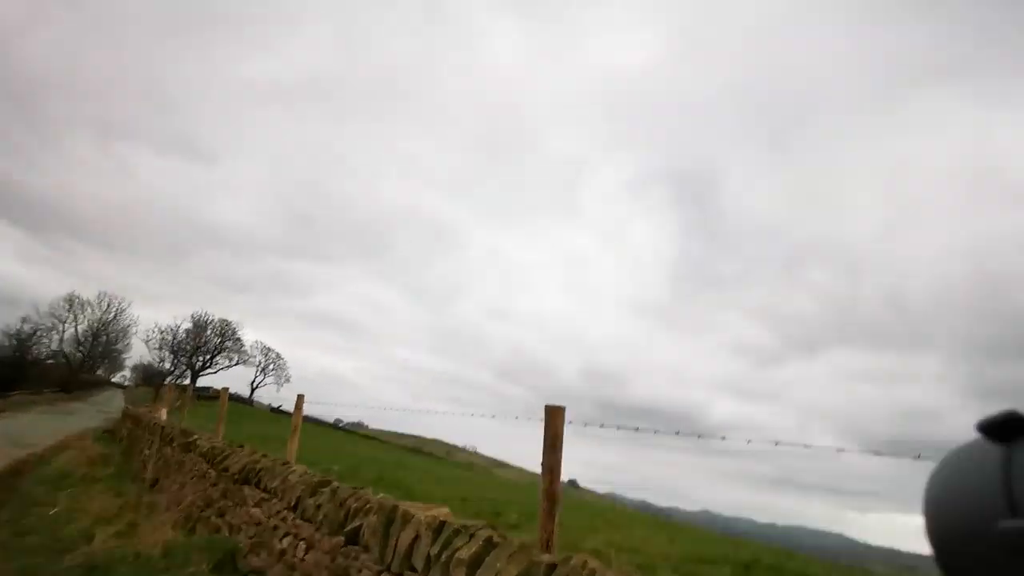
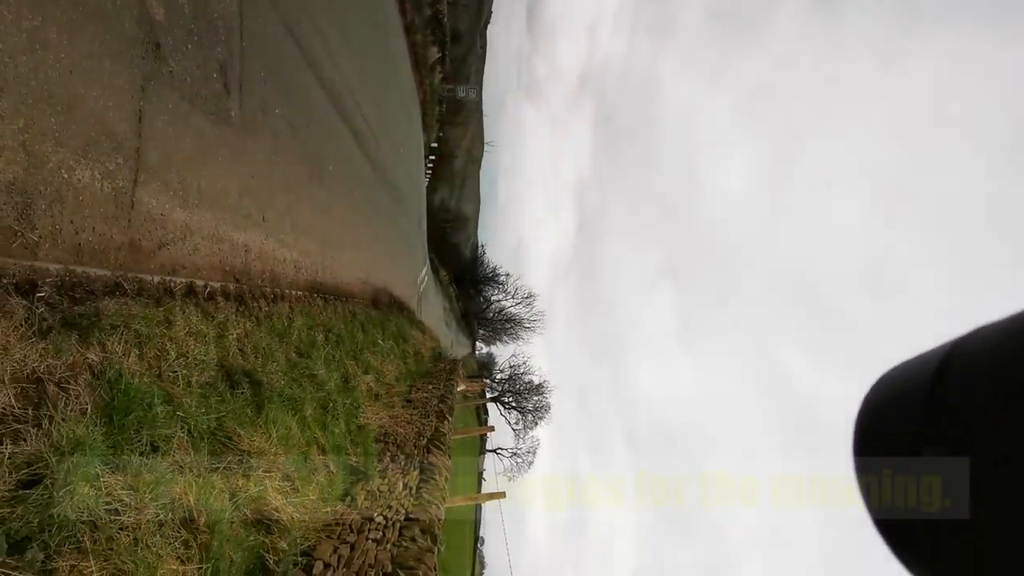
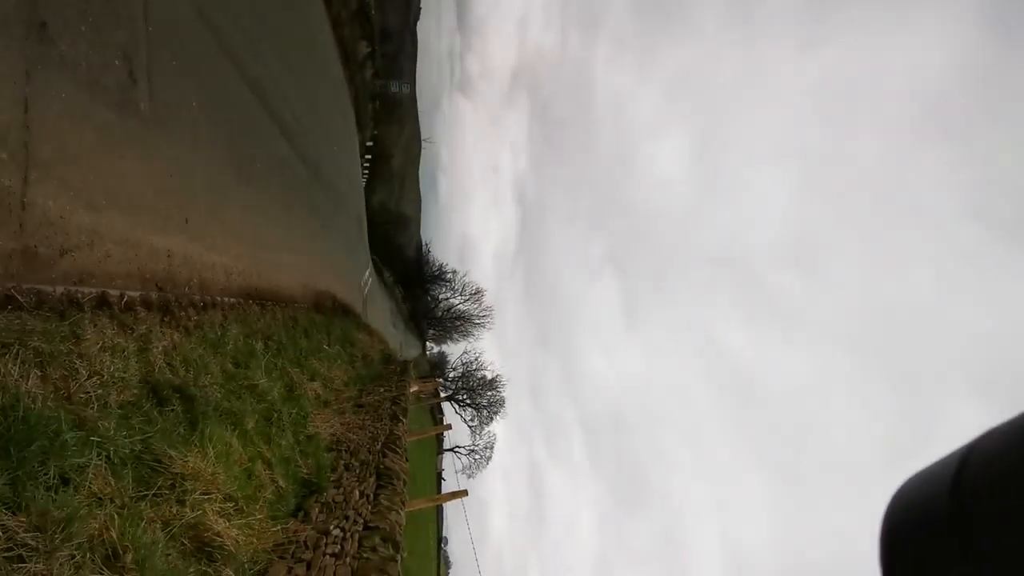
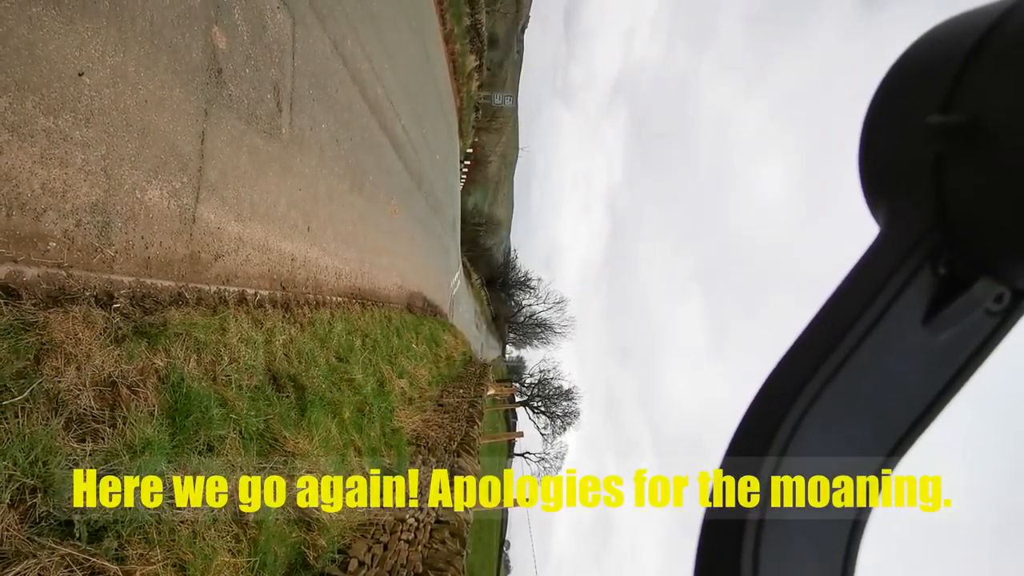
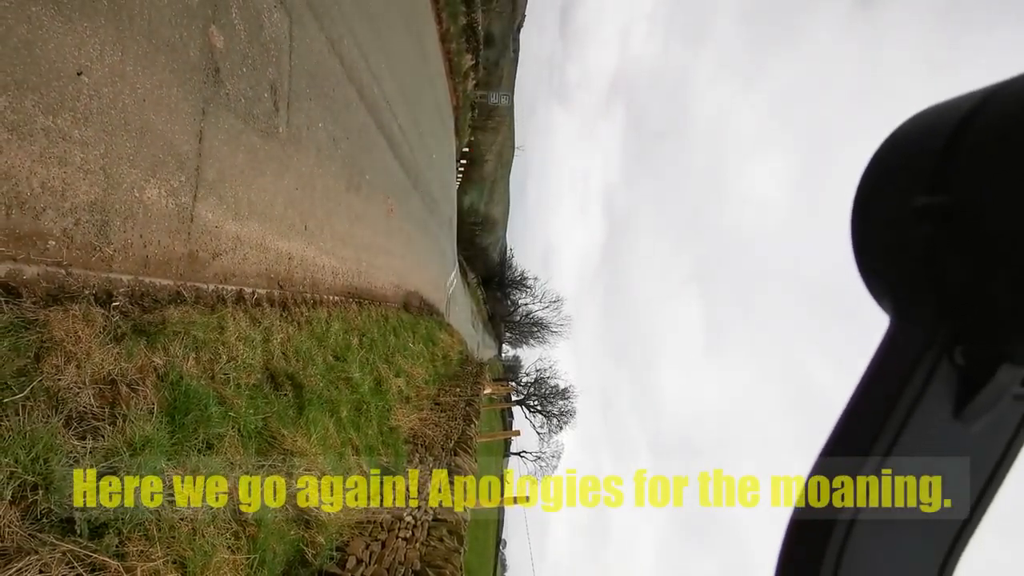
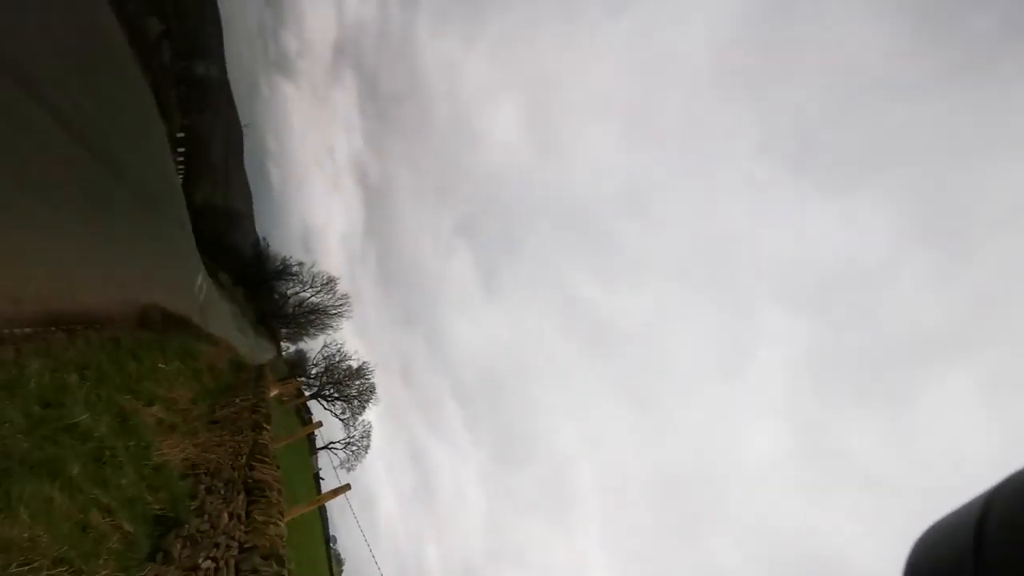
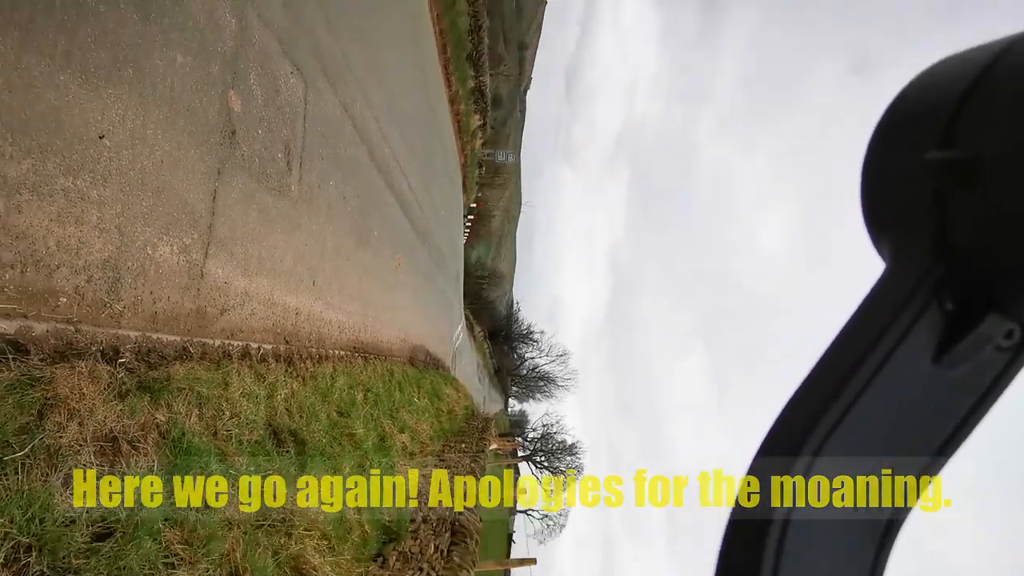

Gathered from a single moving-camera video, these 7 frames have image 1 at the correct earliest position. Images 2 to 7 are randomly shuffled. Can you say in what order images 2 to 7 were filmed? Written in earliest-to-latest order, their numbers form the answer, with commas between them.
6, 3, 2, 5, 4, 7
